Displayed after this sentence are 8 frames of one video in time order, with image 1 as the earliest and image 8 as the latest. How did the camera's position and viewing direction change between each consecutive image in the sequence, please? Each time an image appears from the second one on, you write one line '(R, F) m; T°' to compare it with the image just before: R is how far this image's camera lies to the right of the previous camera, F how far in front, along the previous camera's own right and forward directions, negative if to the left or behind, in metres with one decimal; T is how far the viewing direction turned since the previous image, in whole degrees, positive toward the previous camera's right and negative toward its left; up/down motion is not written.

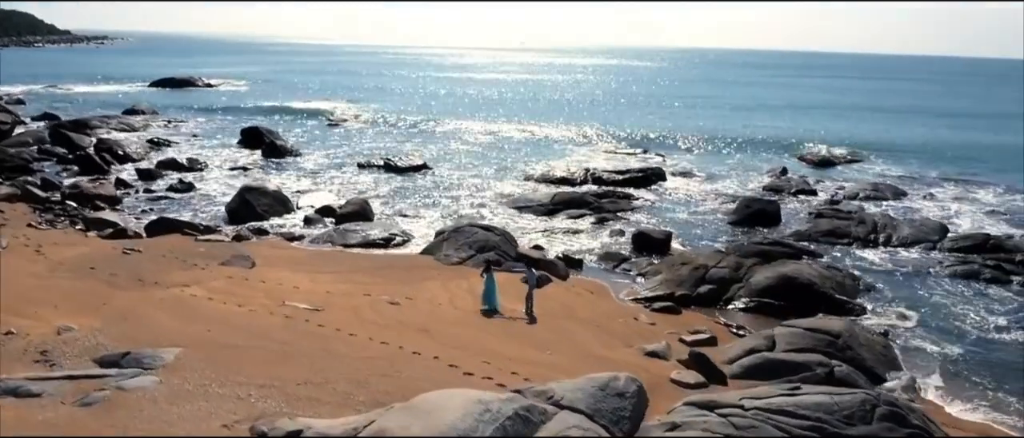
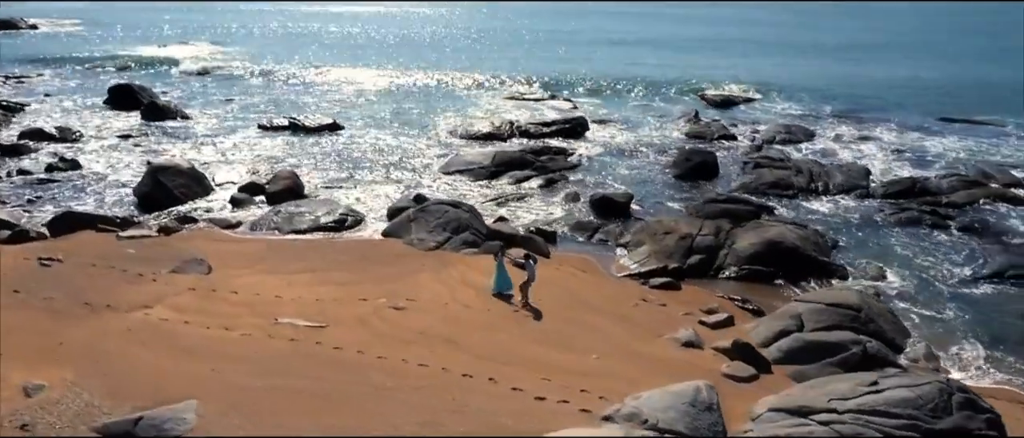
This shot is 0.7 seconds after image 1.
(-2.9, +1.6) m; +11°
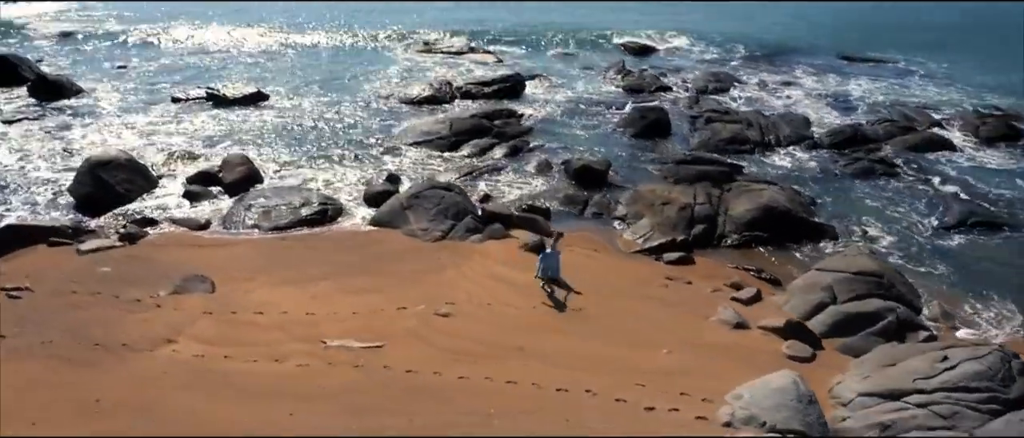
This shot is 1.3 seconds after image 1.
(-3.1, +0.9) m; +10°
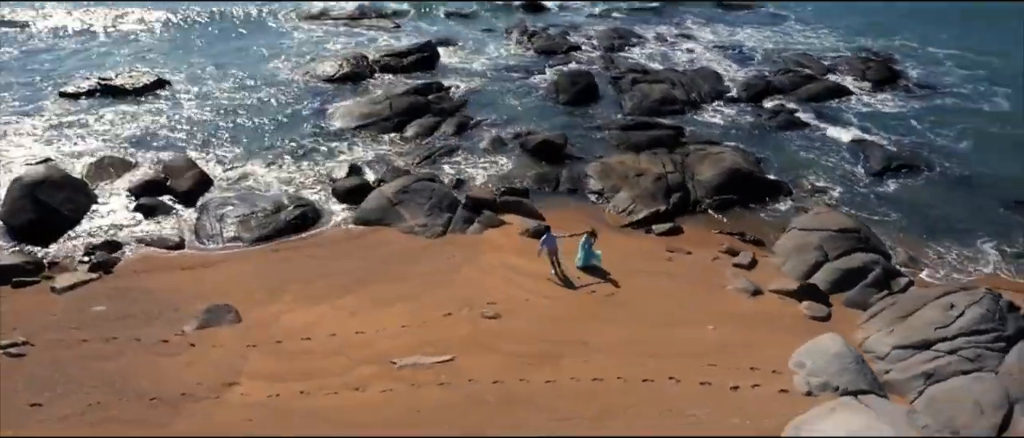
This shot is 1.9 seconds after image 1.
(-3.3, +0.2) m; +11°
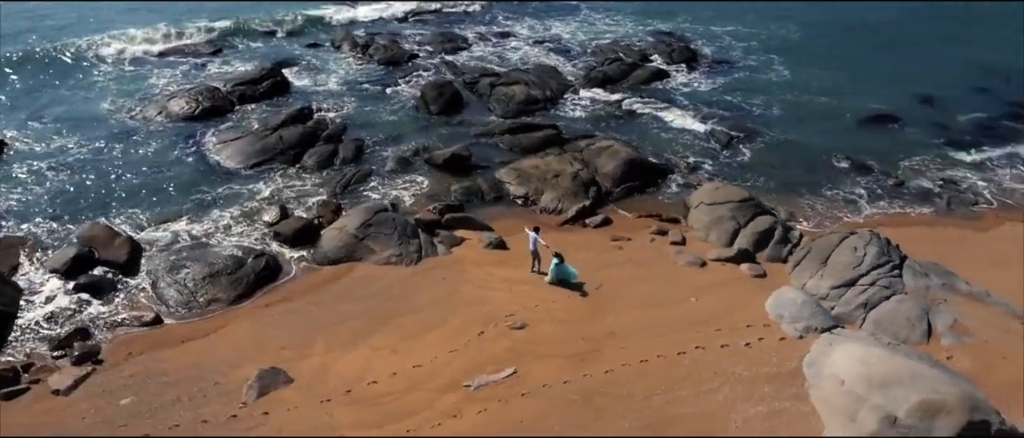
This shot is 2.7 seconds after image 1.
(-4.8, -0.8) m; +18°
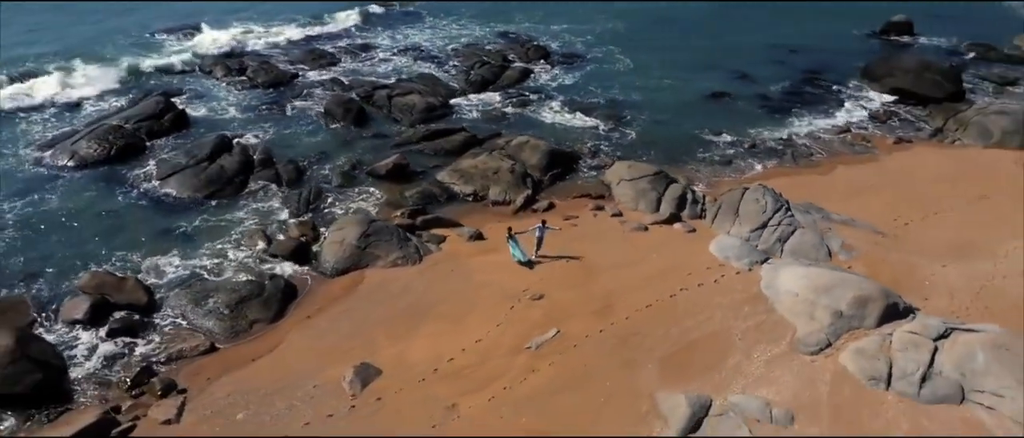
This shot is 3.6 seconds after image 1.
(-5.1, -2.4) m; +15°
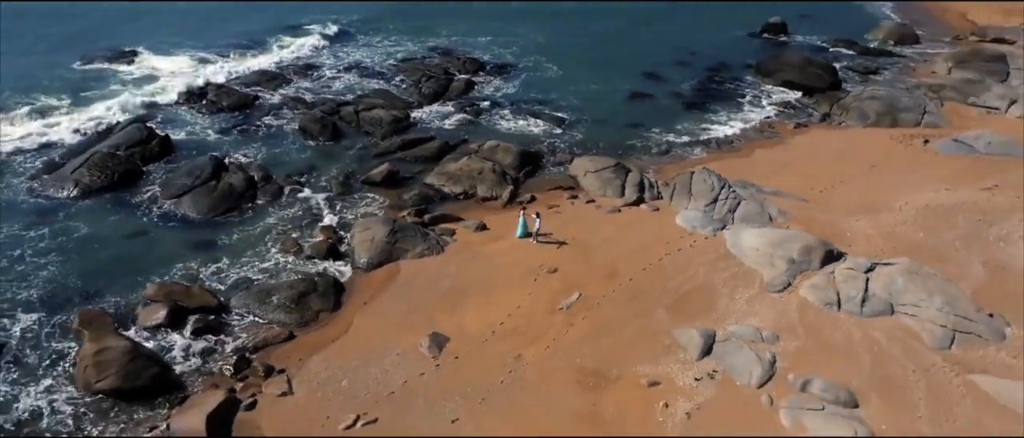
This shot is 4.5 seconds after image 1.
(-3.8, -3.5) m; +9°
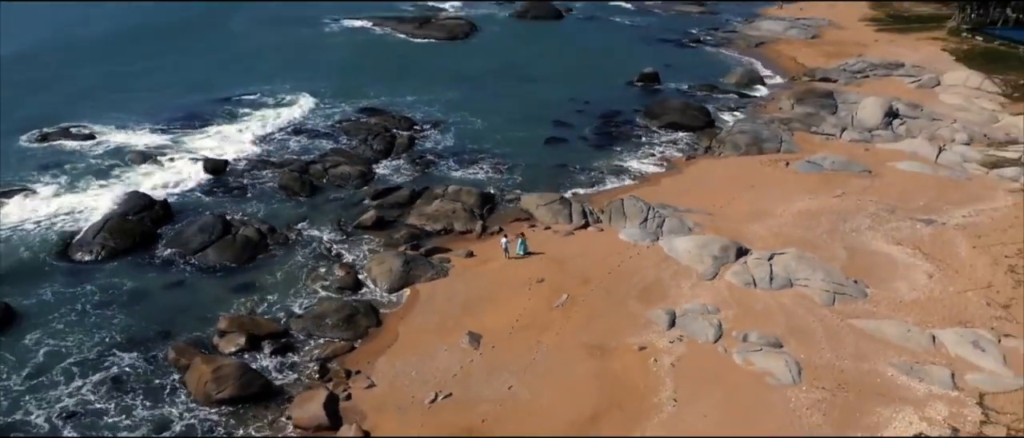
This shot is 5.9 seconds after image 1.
(-4.7, -5.9) m; +10°
